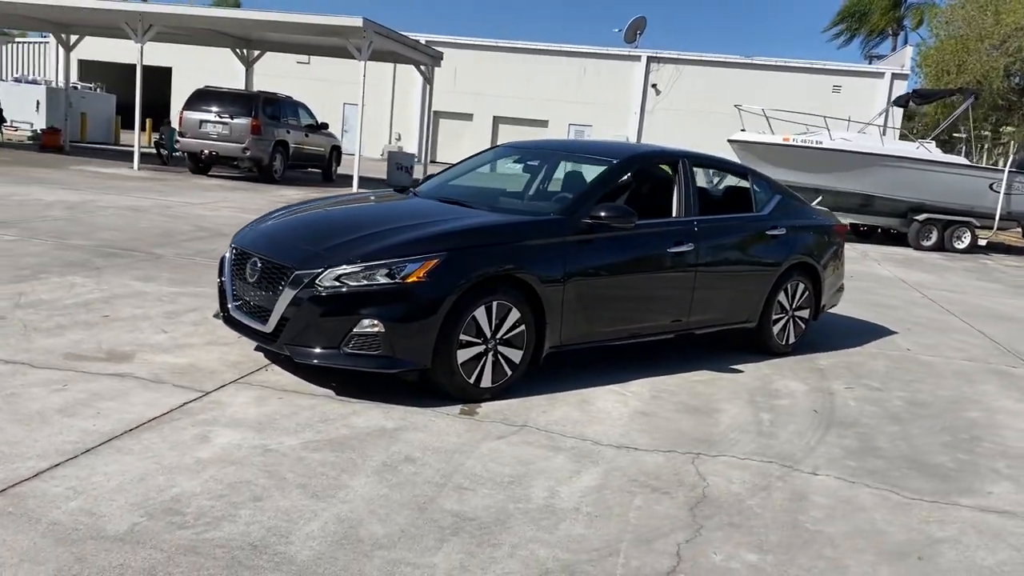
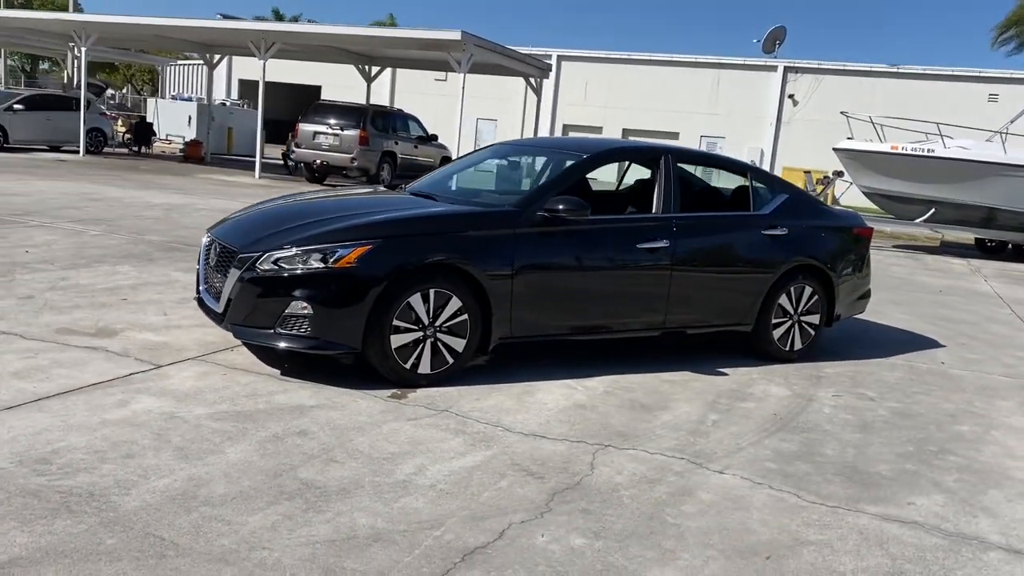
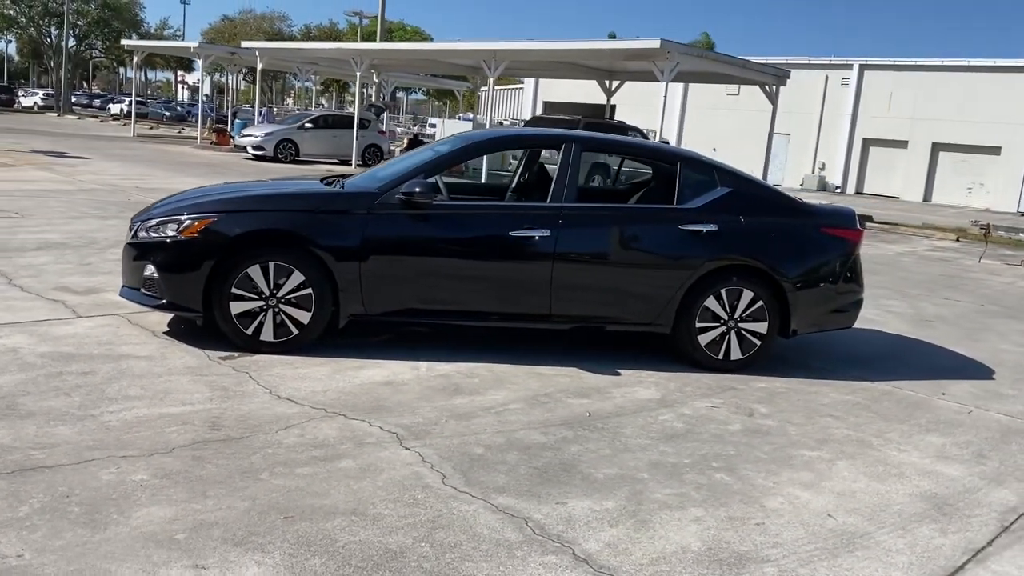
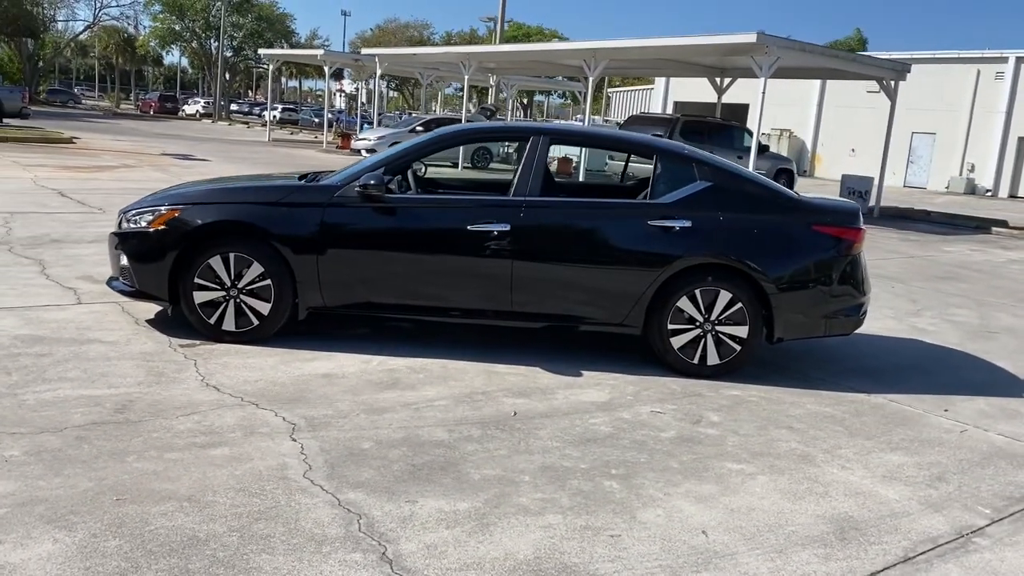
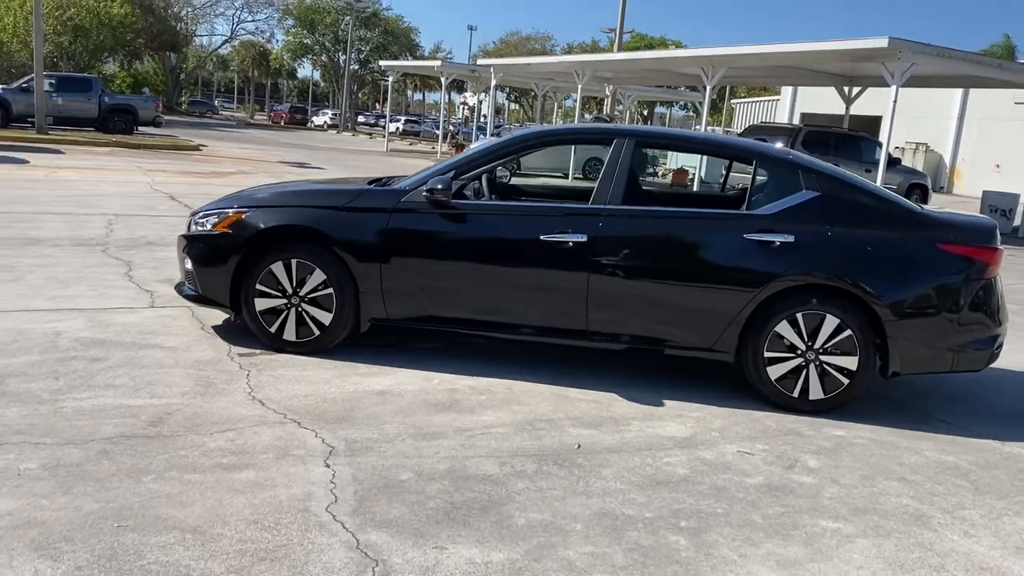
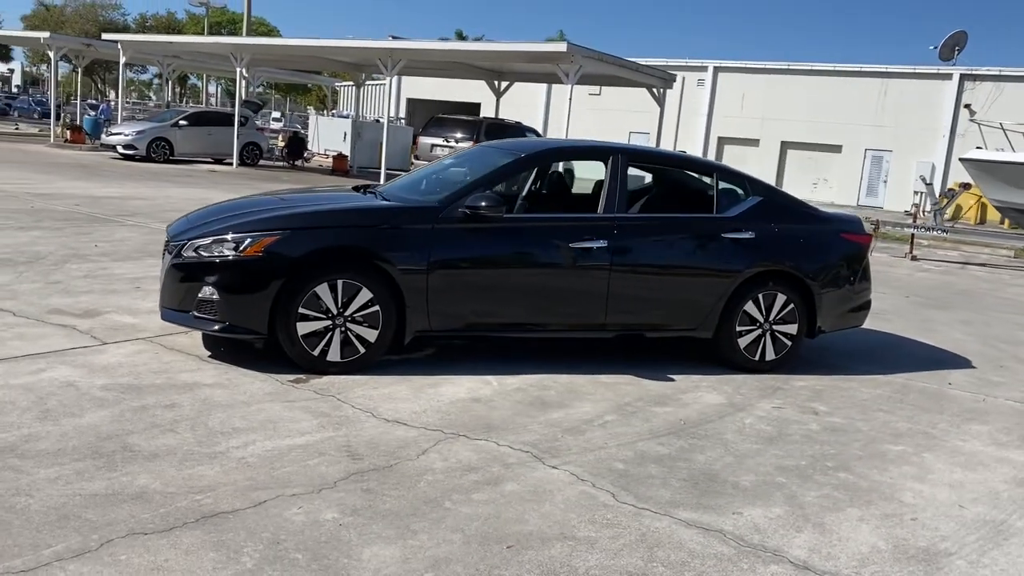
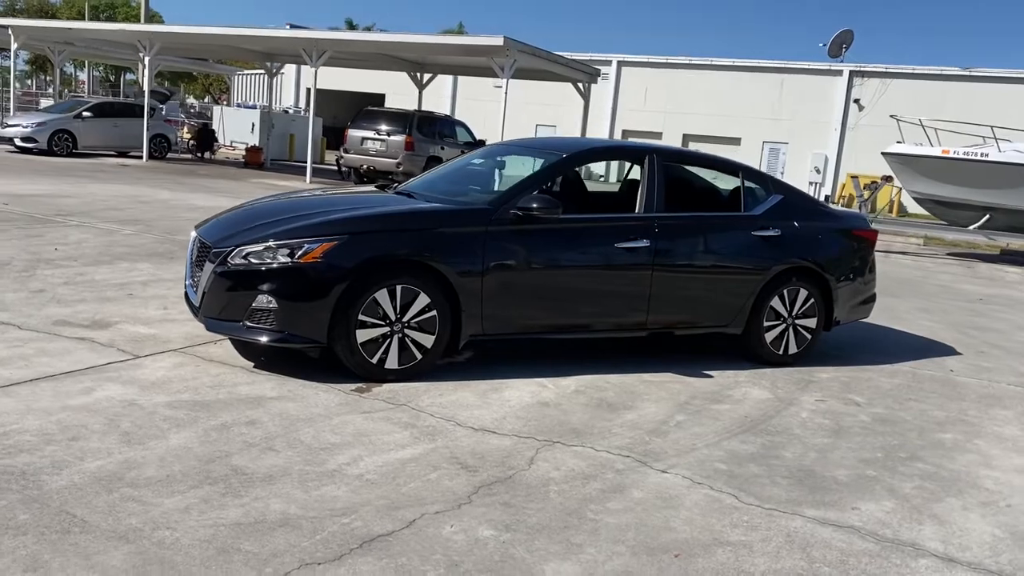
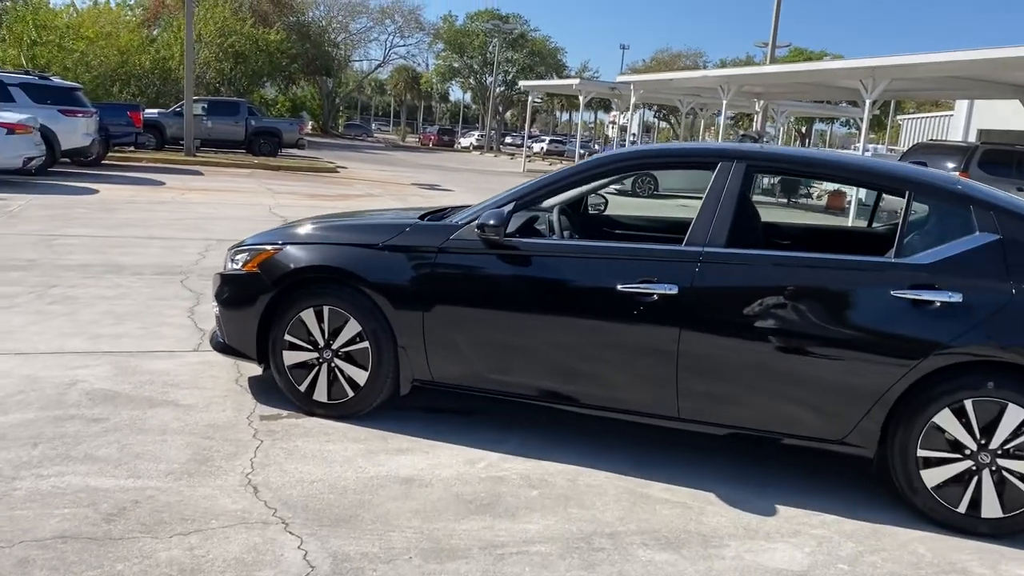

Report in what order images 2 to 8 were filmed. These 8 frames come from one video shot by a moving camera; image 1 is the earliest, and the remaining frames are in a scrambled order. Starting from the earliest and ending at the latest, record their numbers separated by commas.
2, 7, 6, 3, 4, 5, 8
